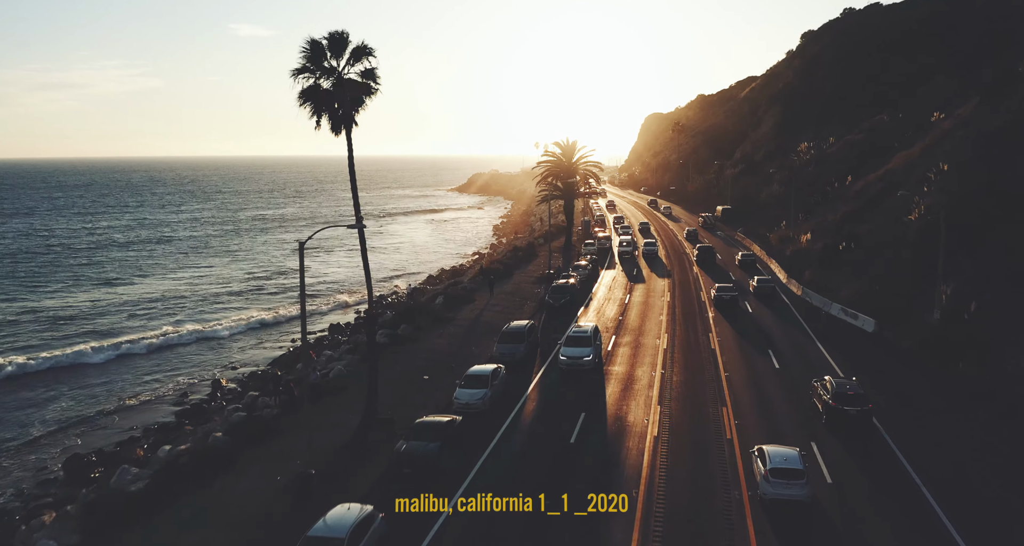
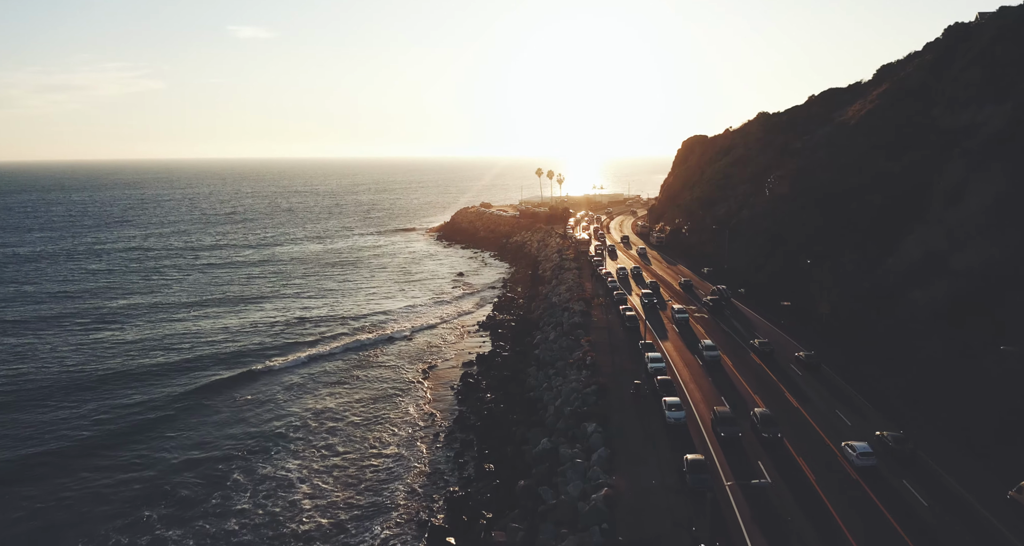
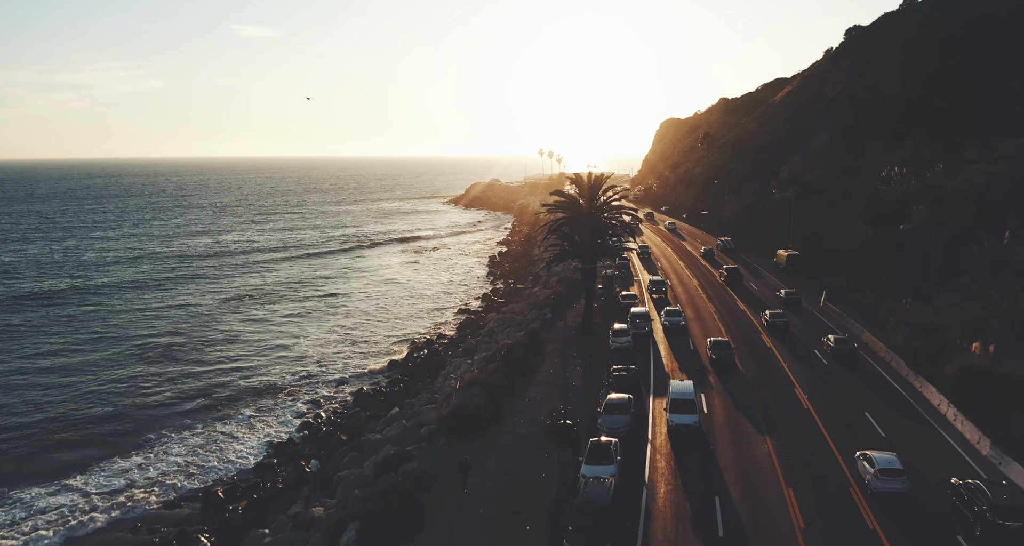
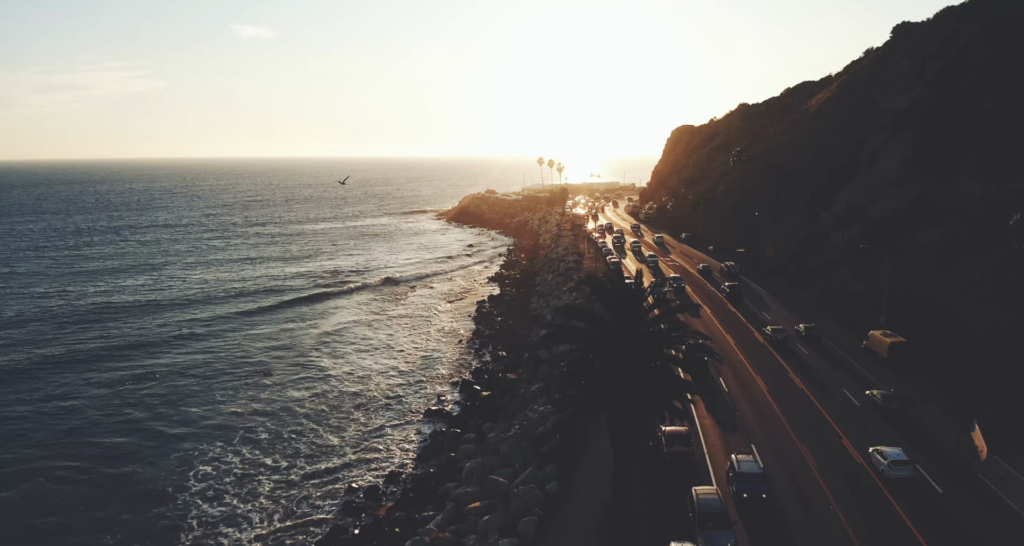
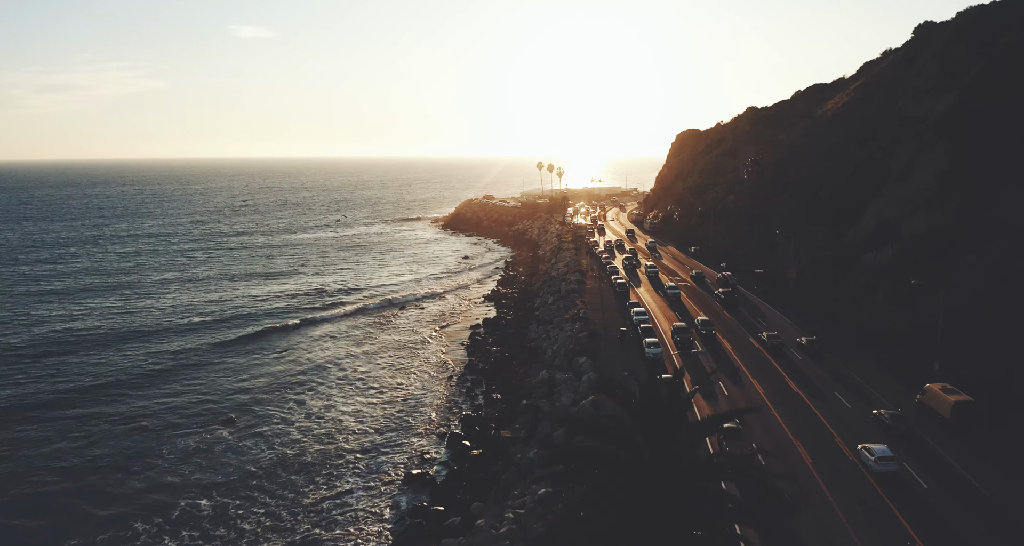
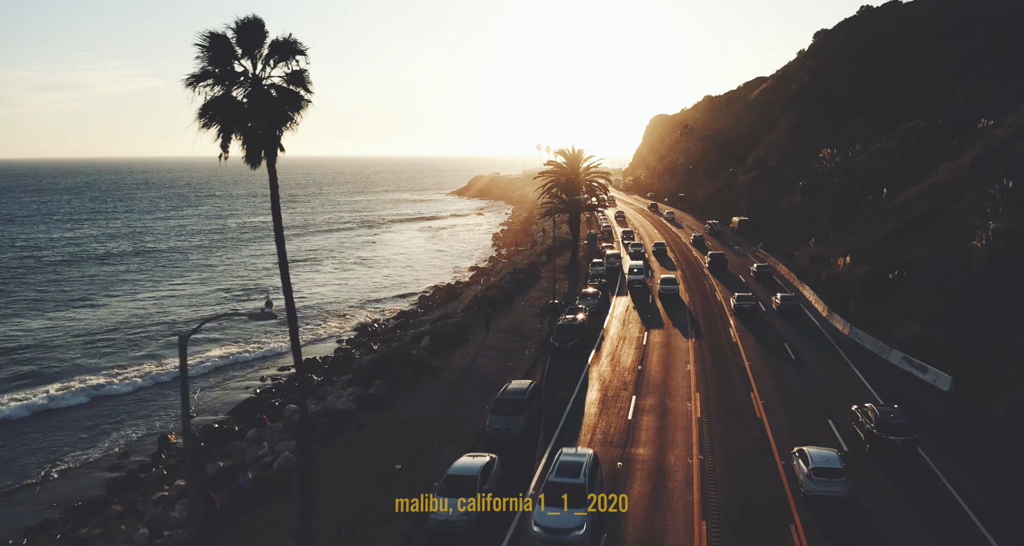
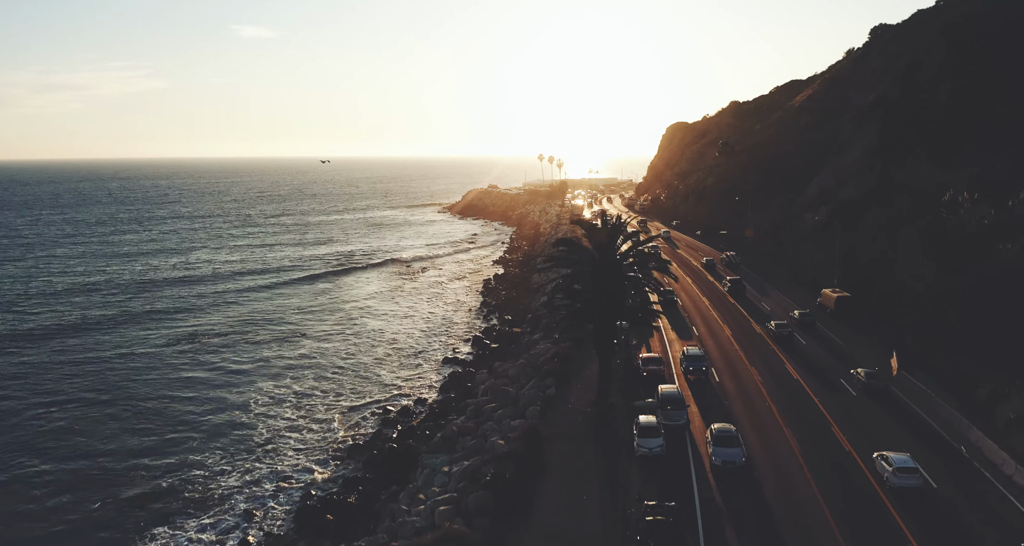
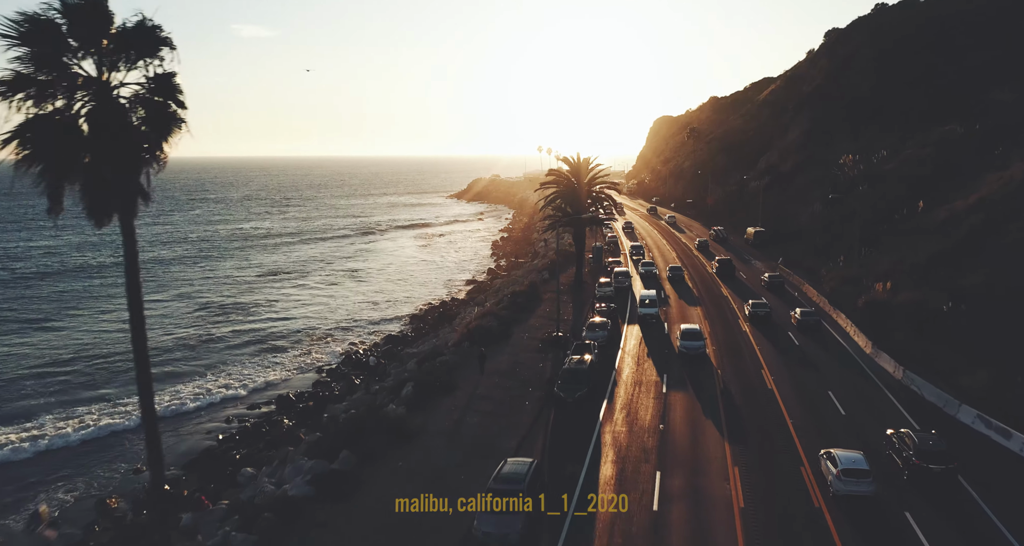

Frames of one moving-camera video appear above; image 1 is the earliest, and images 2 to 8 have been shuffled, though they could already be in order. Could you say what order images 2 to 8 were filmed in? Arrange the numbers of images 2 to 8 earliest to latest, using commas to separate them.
6, 8, 3, 7, 4, 5, 2
